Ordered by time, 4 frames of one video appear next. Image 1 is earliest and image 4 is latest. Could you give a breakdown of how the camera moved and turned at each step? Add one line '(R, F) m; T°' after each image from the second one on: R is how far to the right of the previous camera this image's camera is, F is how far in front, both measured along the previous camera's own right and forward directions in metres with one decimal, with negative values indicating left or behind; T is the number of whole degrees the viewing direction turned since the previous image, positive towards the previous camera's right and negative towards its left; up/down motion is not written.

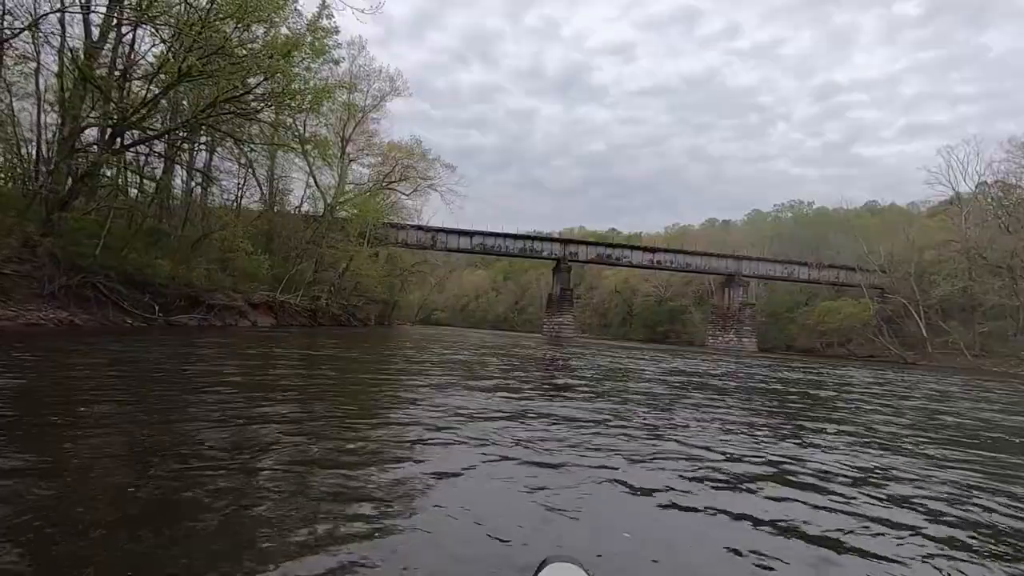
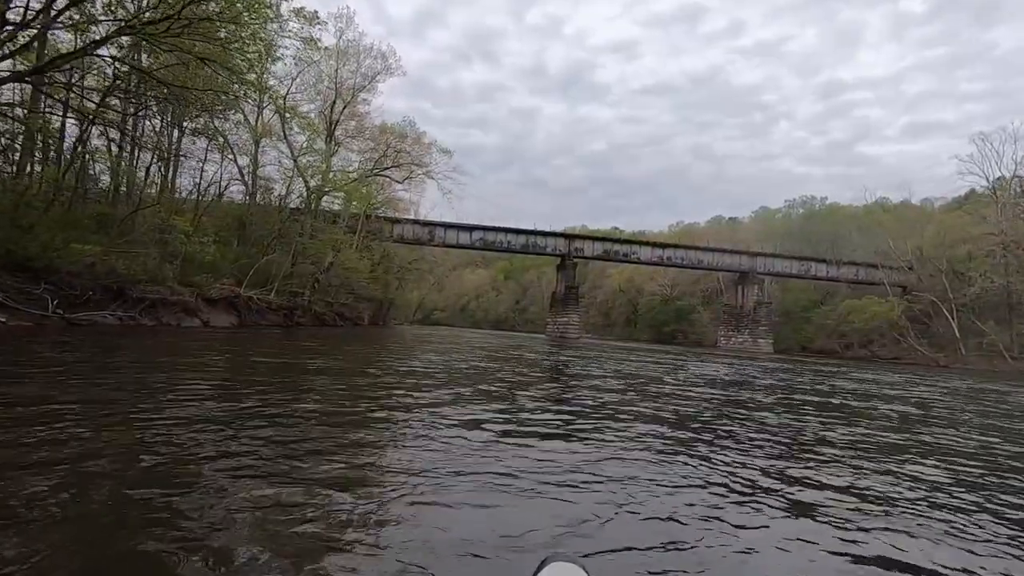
(-0.1, +2.2) m; 0°
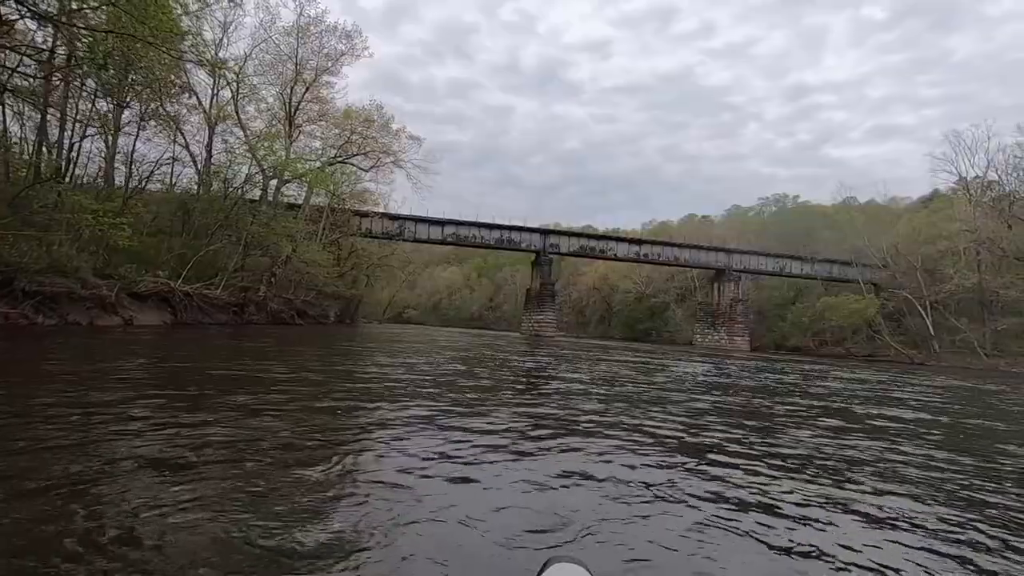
(0.0, +1.2) m; +3°
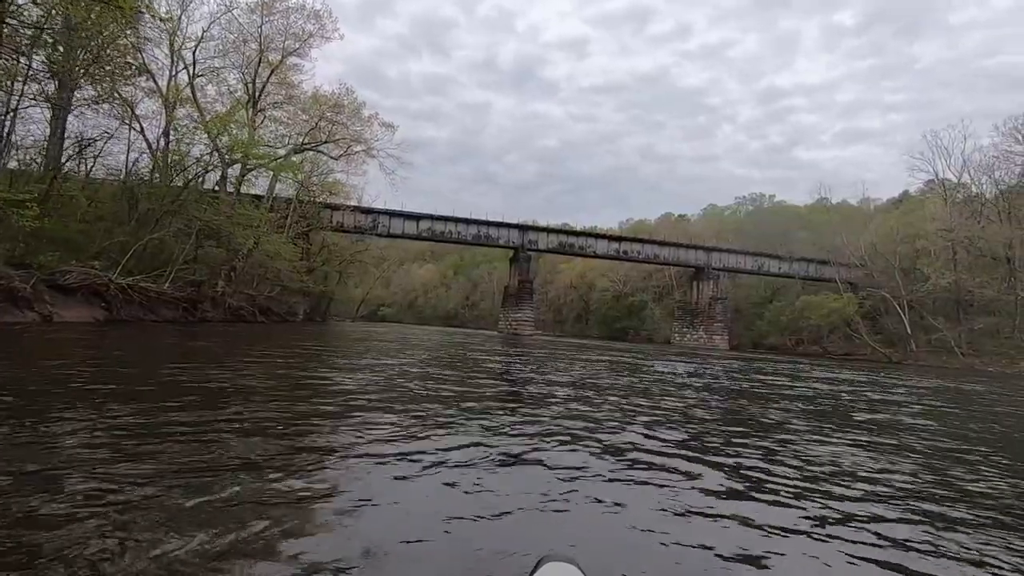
(0.0, +0.9) m; +2°
